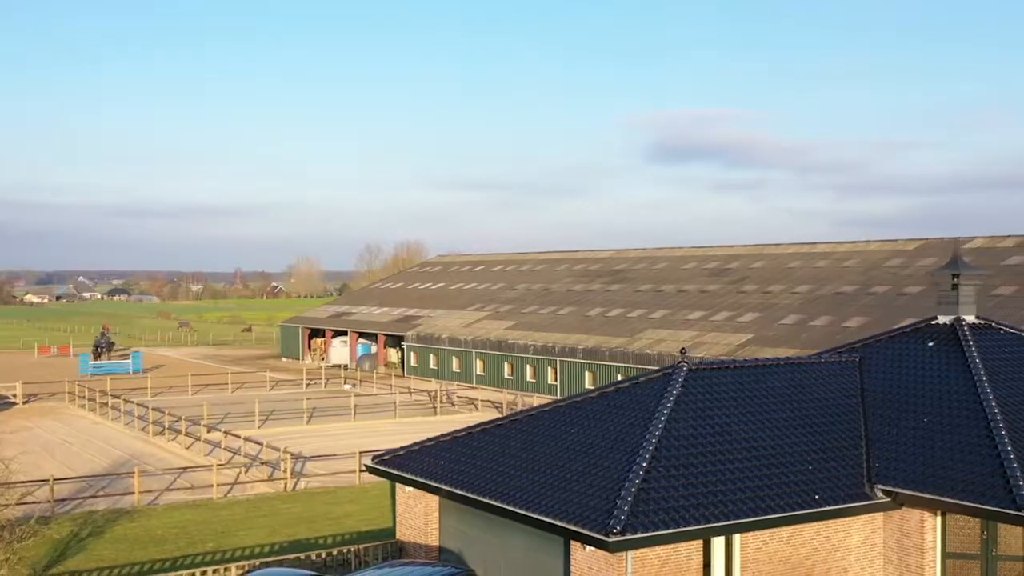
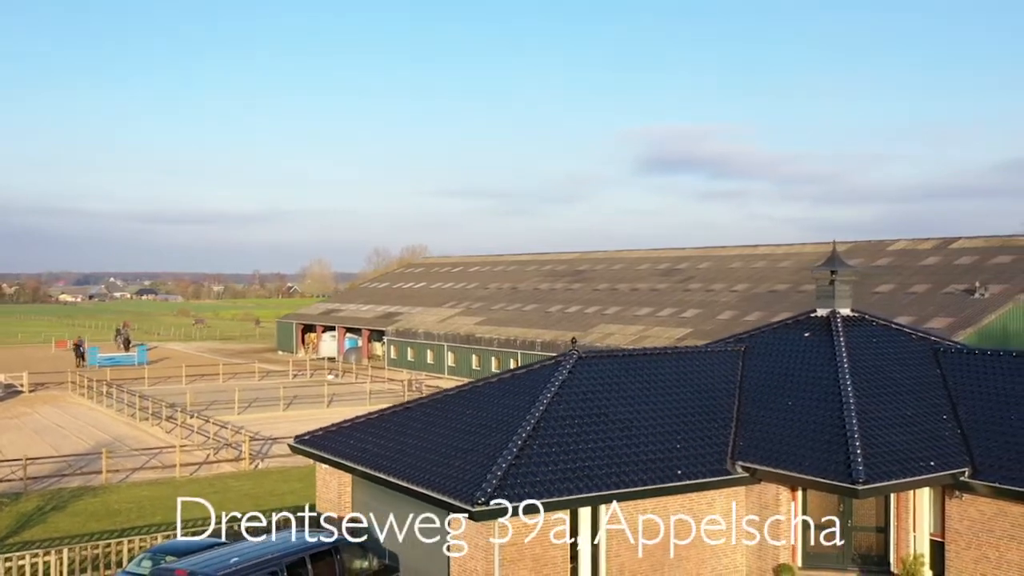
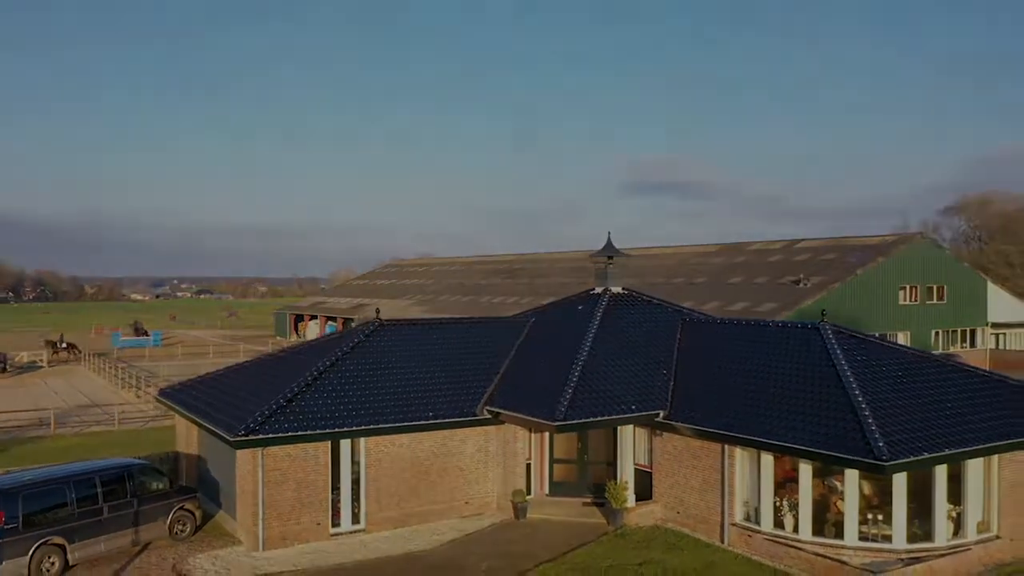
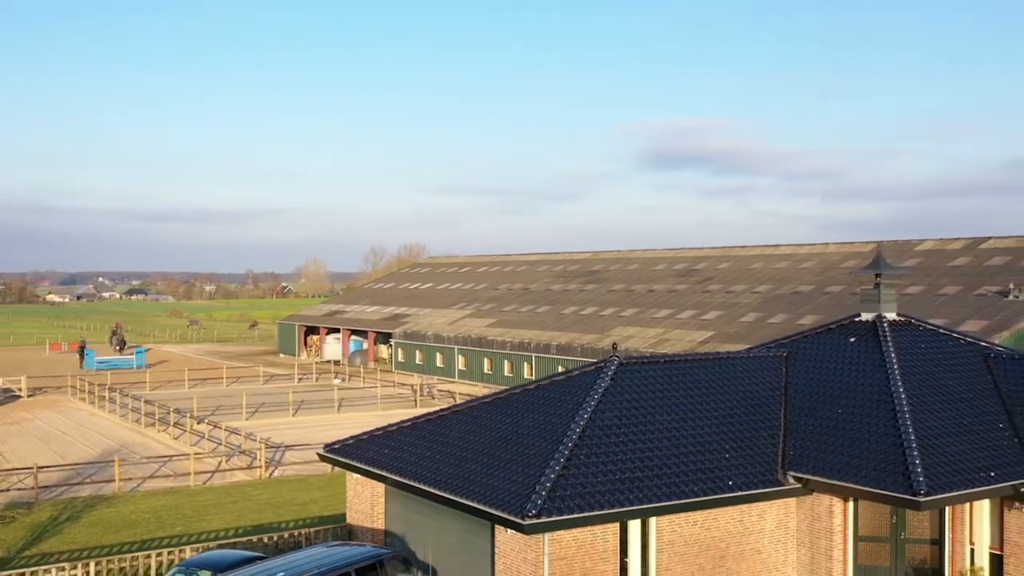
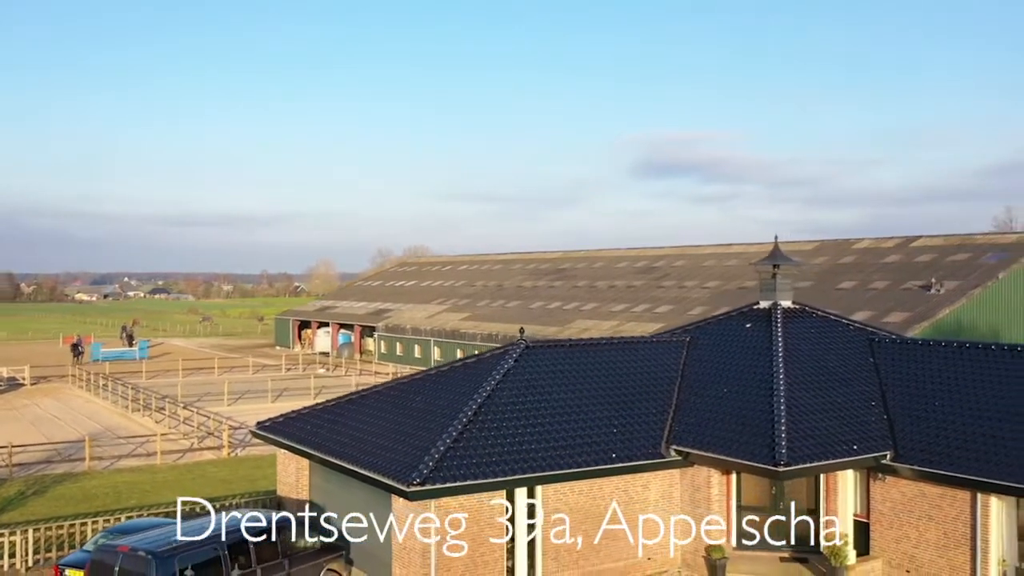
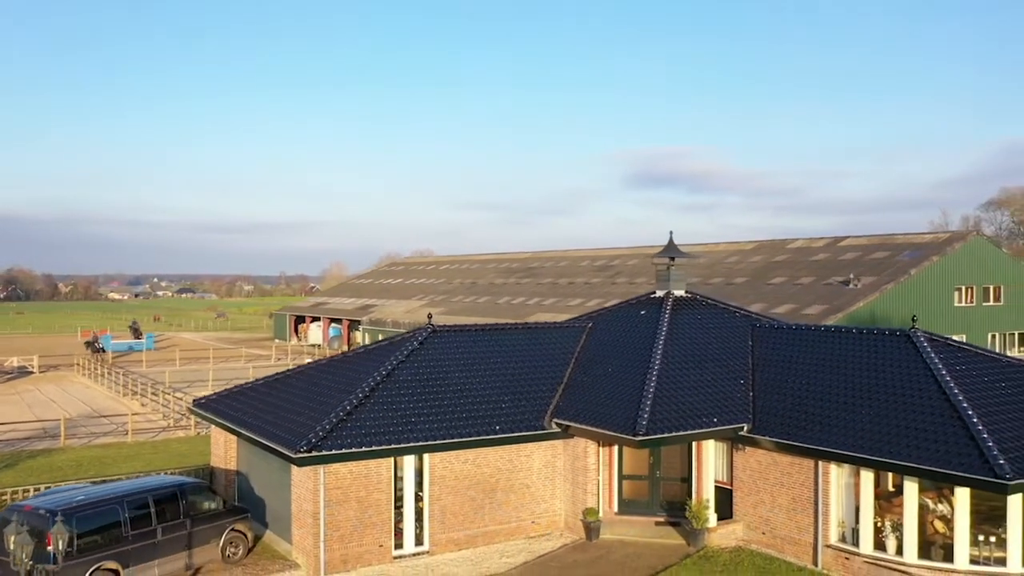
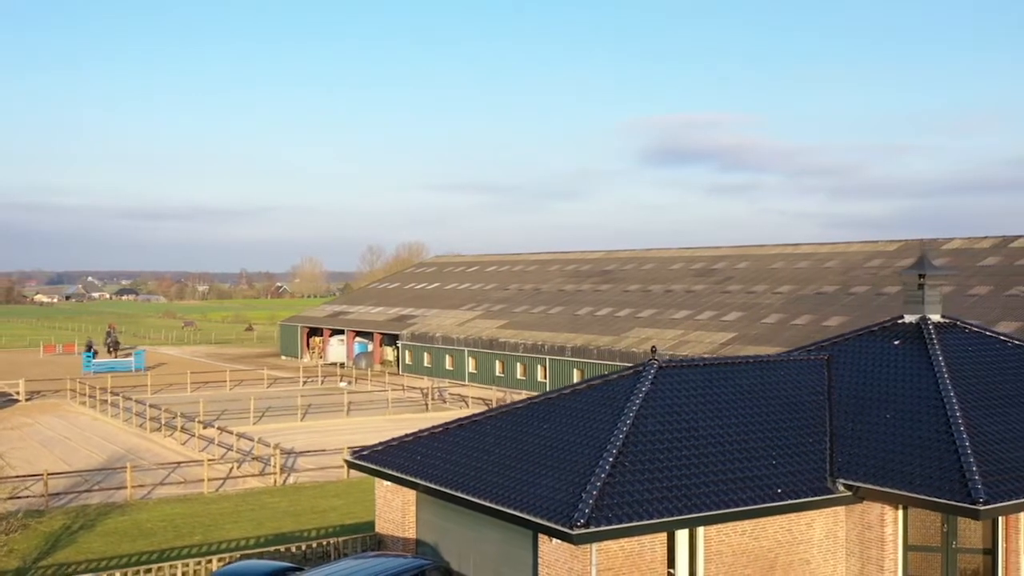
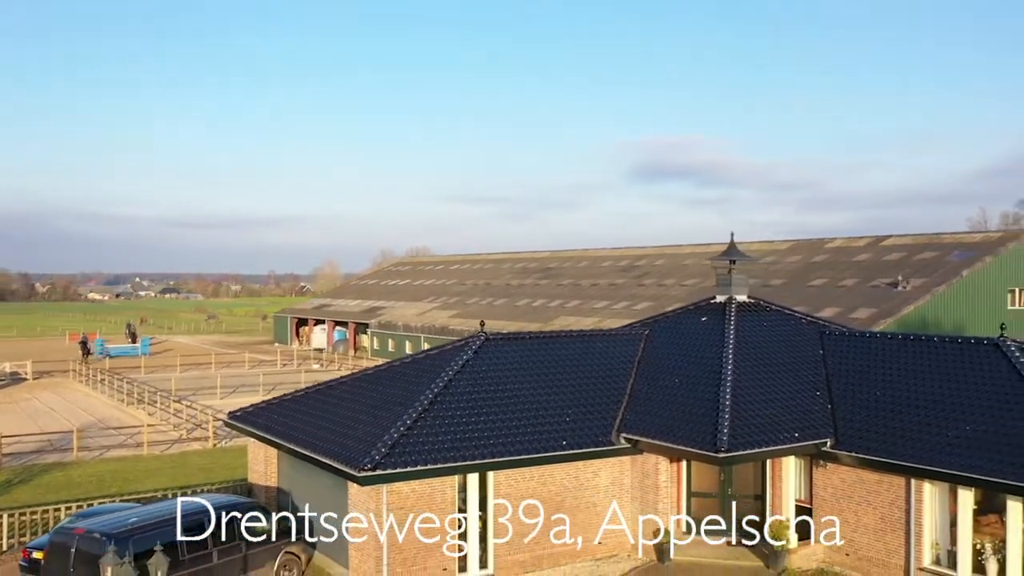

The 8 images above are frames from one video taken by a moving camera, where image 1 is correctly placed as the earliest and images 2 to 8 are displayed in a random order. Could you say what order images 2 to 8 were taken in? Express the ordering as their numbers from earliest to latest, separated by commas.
7, 4, 2, 5, 8, 6, 3
